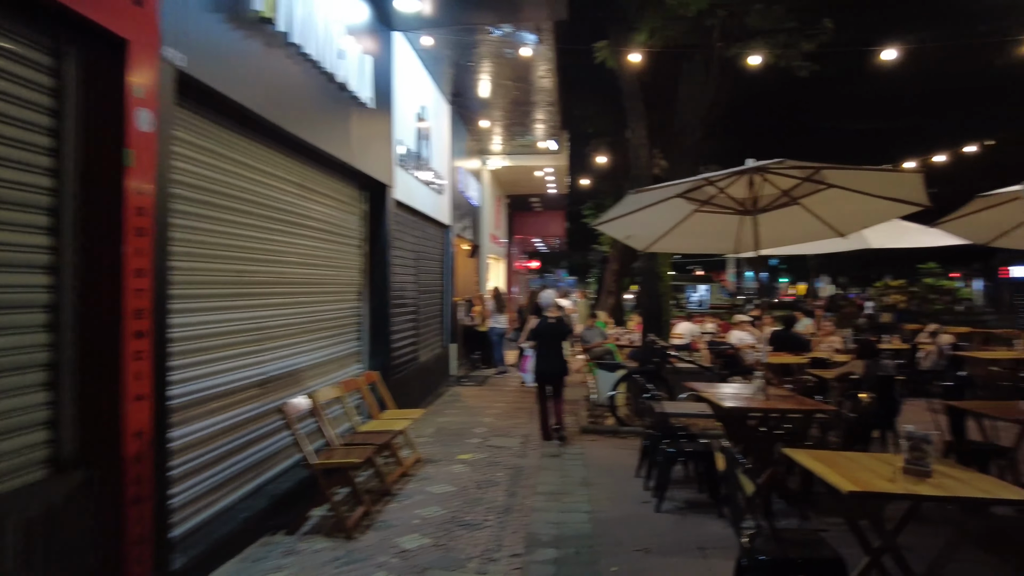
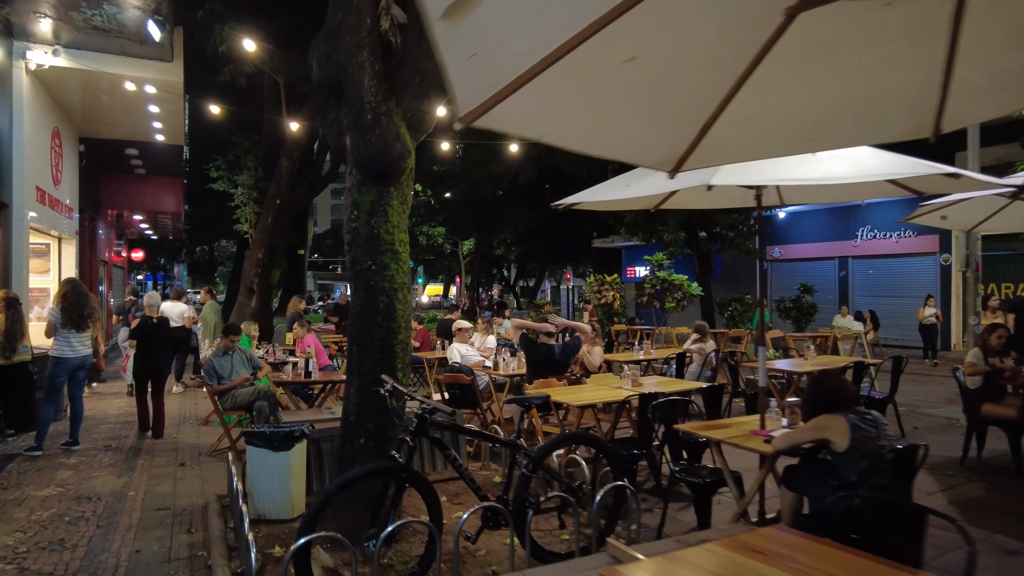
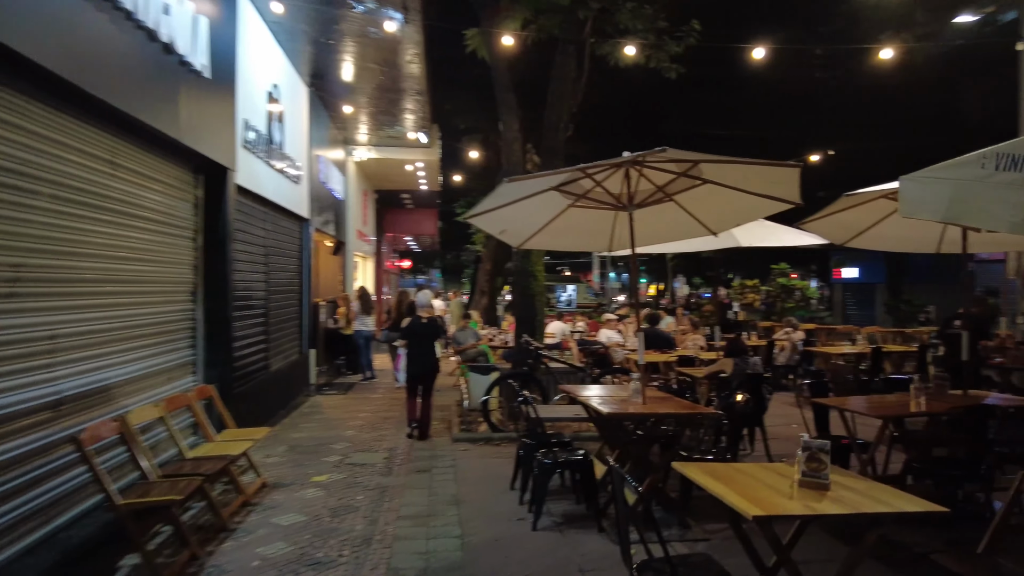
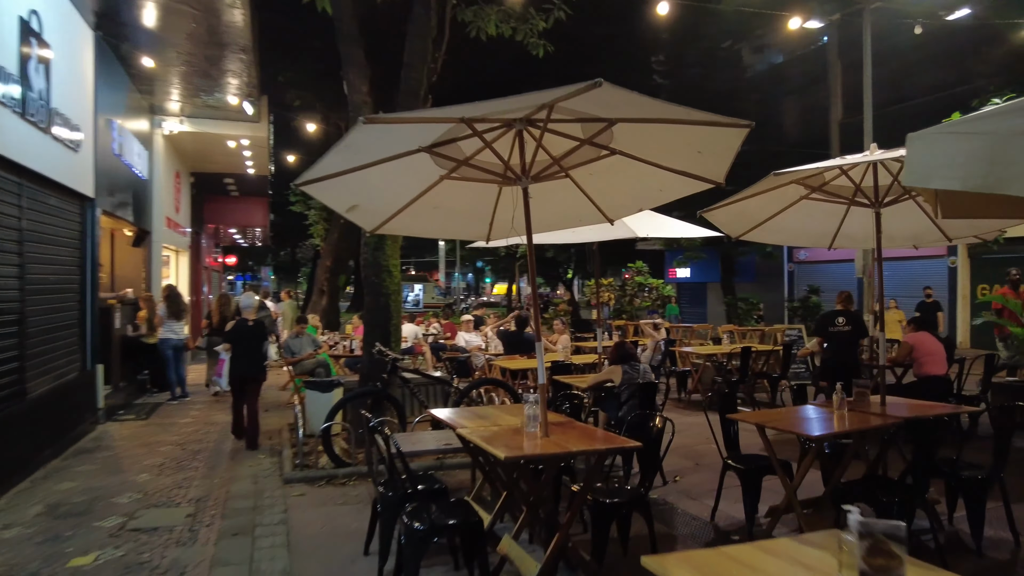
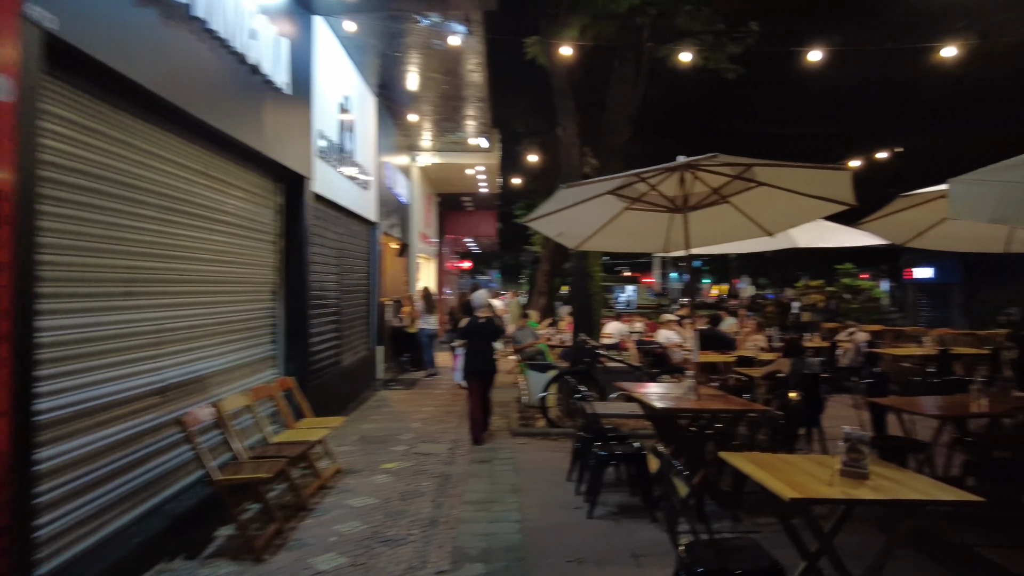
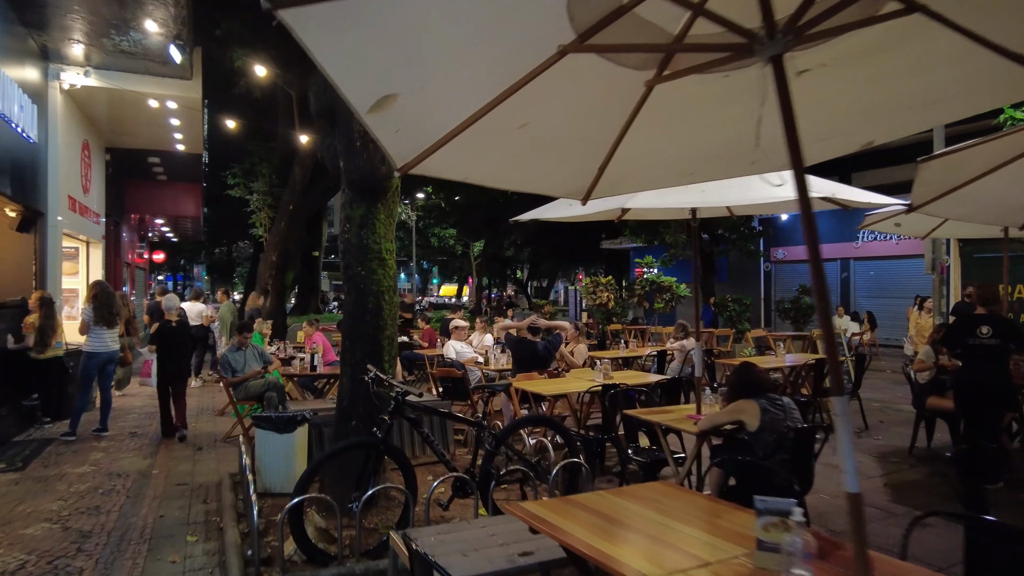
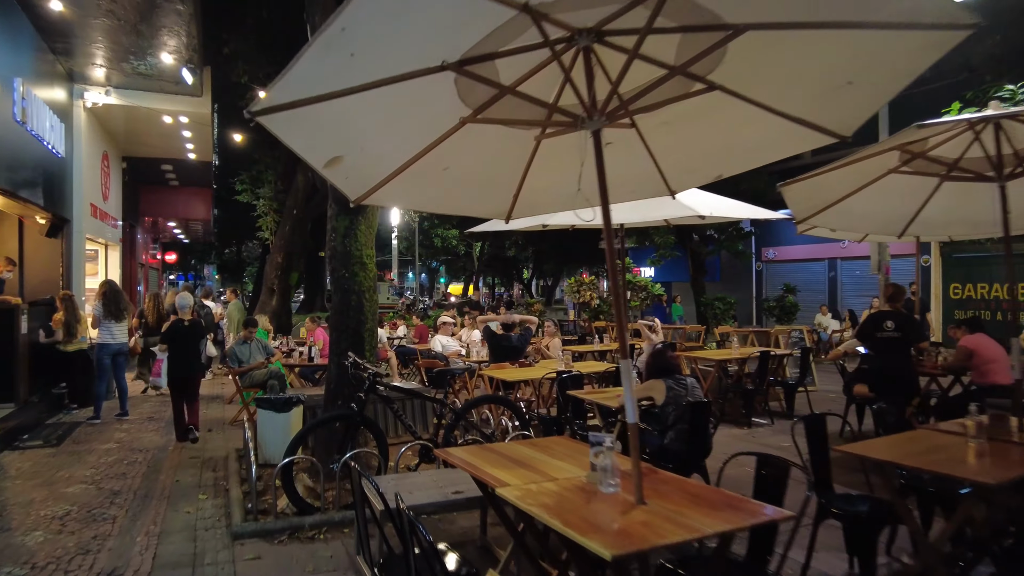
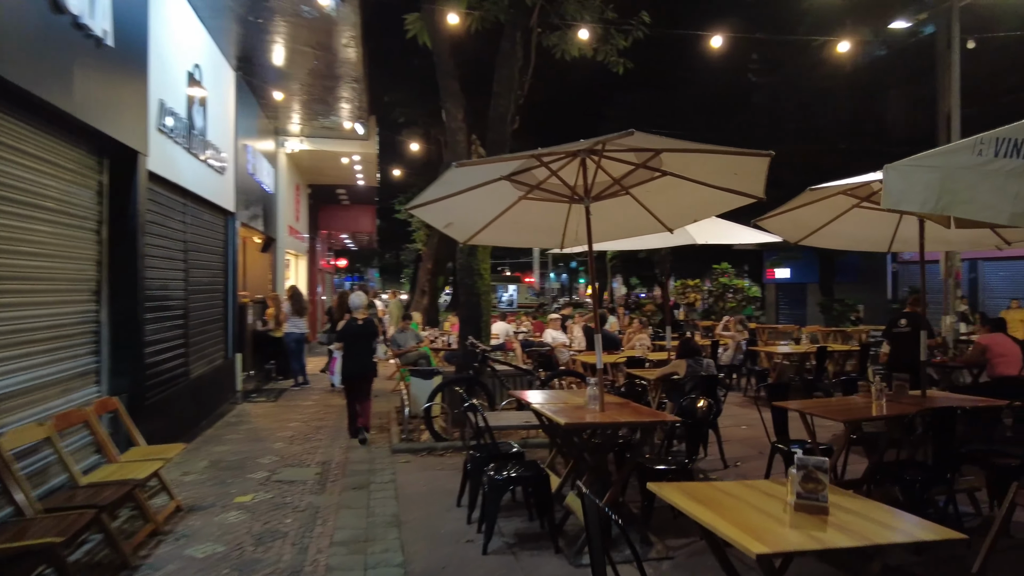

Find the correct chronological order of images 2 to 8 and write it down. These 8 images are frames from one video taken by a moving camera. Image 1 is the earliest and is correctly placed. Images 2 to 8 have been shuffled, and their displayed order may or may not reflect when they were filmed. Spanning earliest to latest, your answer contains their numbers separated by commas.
5, 3, 8, 4, 7, 6, 2
